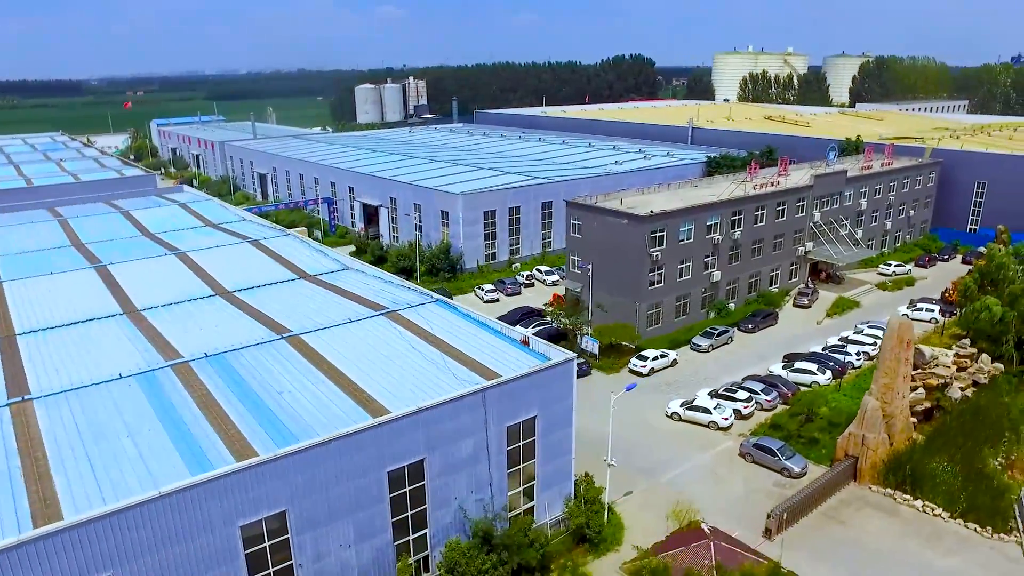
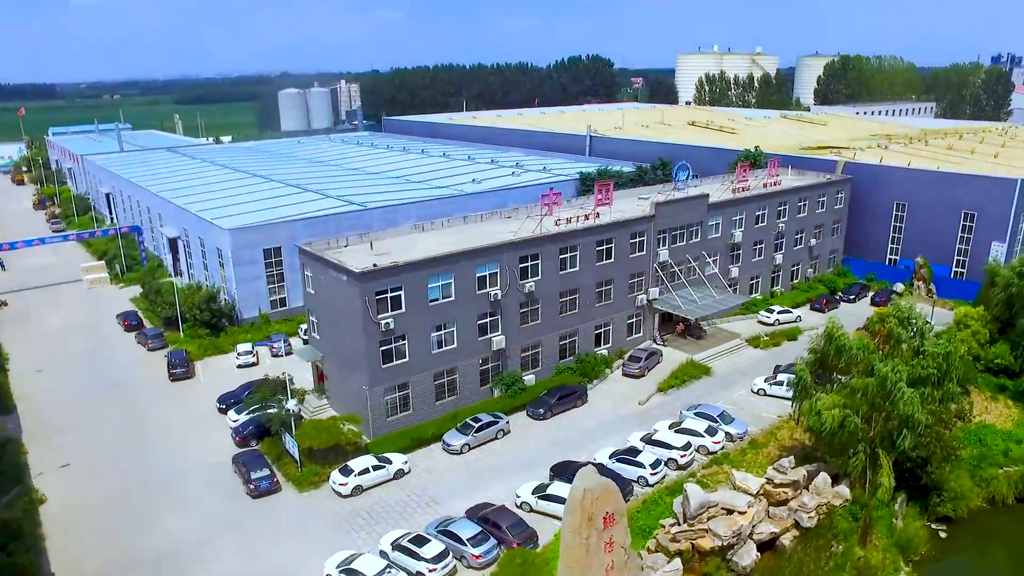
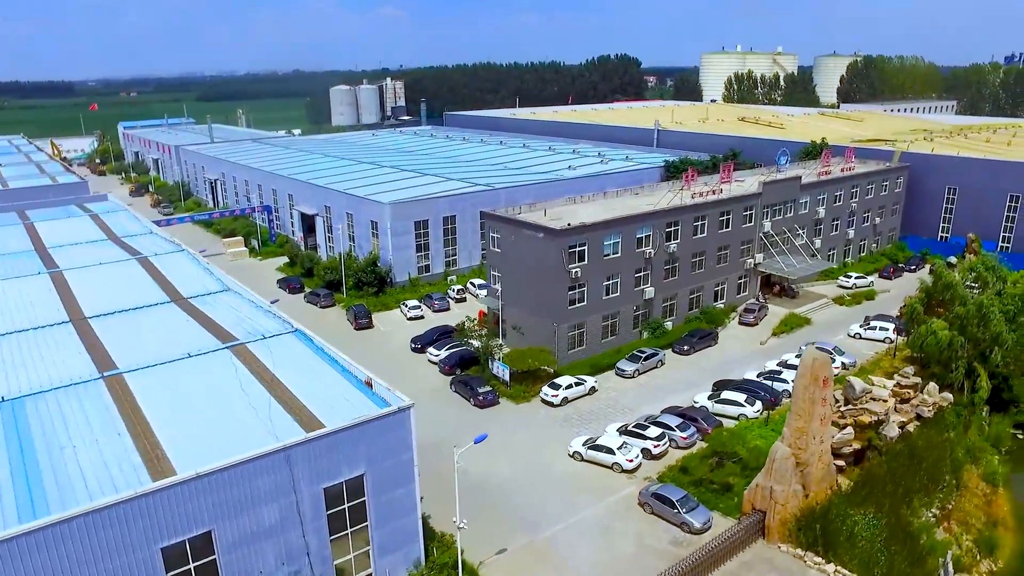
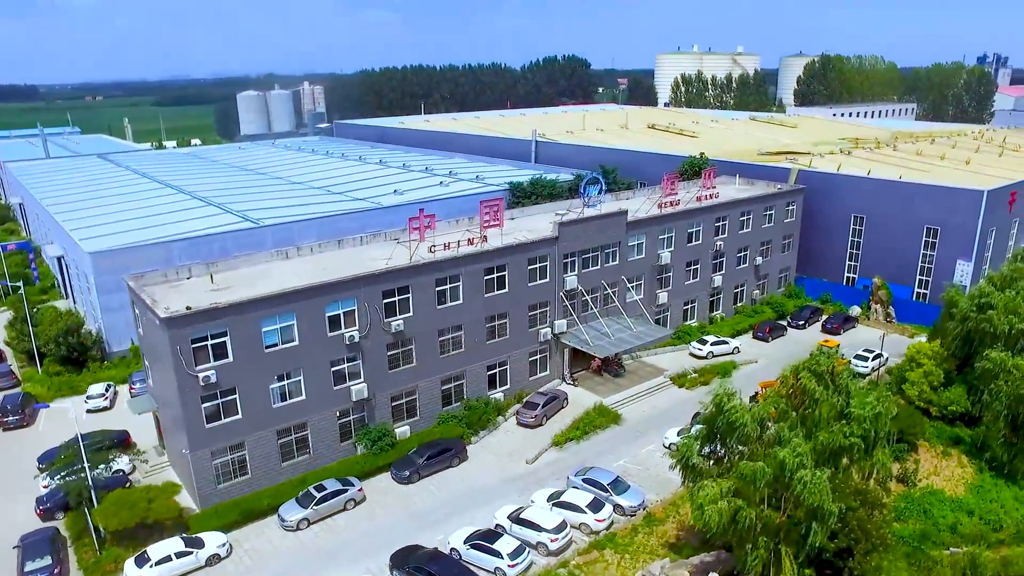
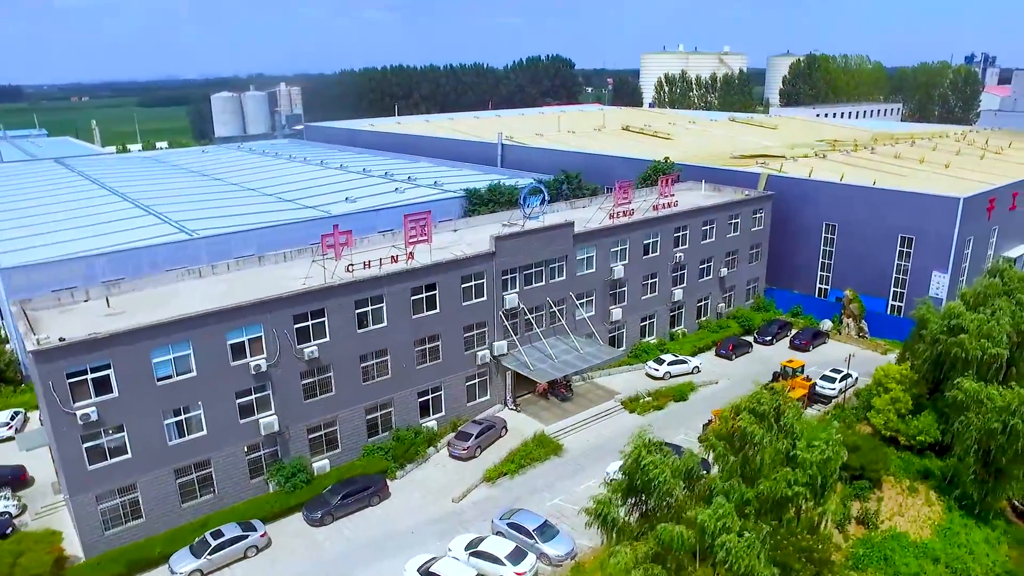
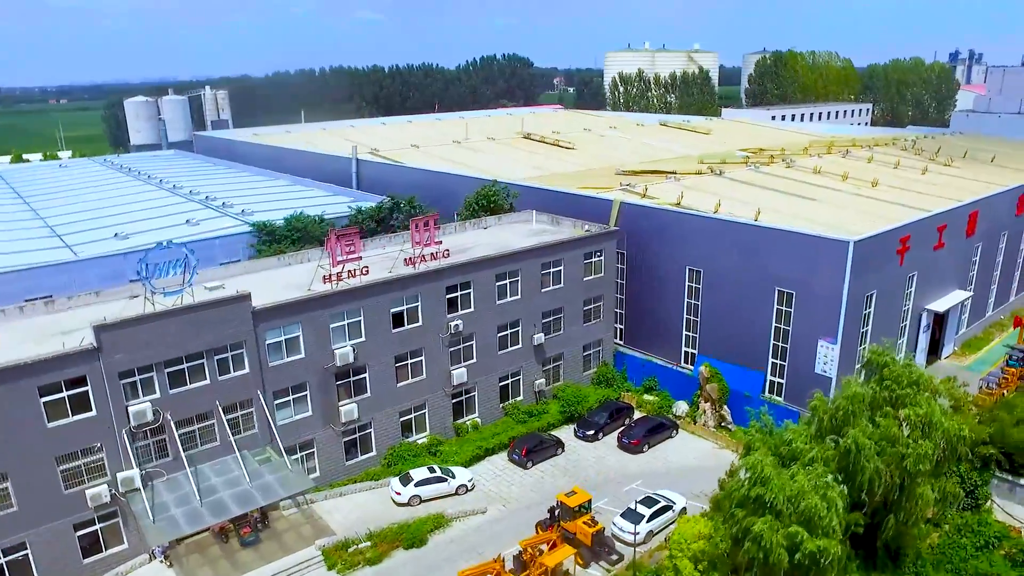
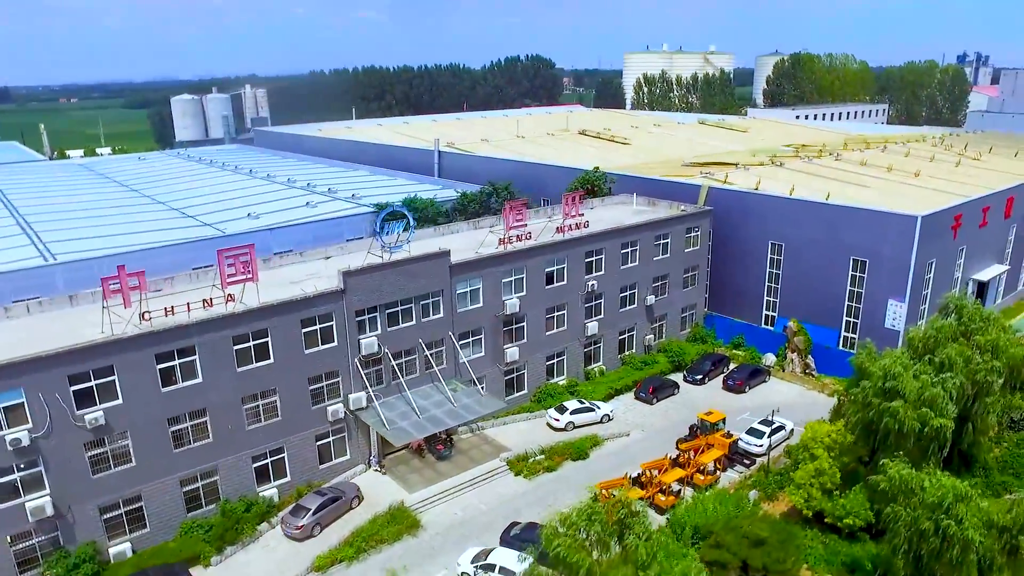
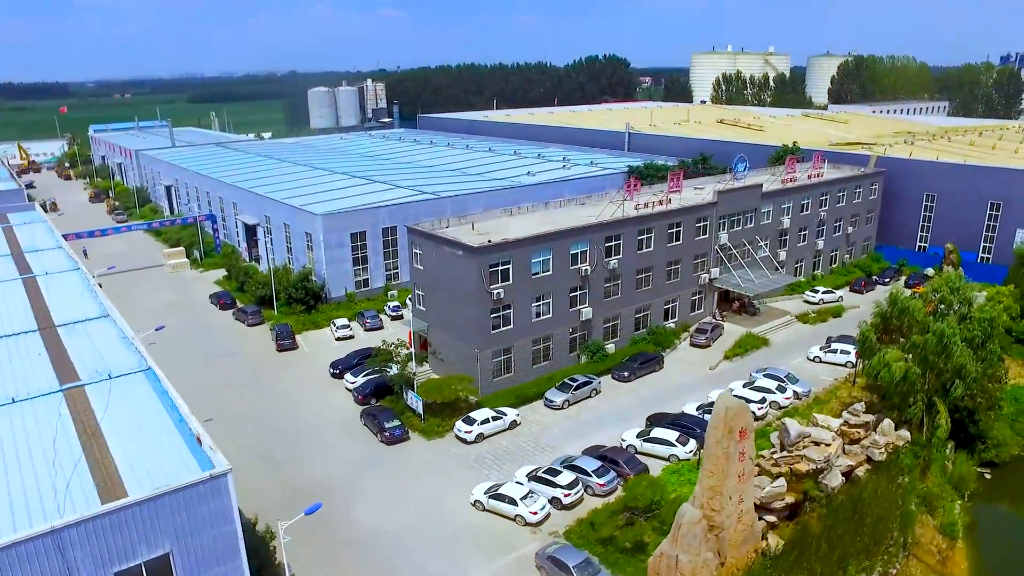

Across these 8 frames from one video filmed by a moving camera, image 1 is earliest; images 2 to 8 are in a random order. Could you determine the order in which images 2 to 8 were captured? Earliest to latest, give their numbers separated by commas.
3, 8, 2, 4, 5, 7, 6
